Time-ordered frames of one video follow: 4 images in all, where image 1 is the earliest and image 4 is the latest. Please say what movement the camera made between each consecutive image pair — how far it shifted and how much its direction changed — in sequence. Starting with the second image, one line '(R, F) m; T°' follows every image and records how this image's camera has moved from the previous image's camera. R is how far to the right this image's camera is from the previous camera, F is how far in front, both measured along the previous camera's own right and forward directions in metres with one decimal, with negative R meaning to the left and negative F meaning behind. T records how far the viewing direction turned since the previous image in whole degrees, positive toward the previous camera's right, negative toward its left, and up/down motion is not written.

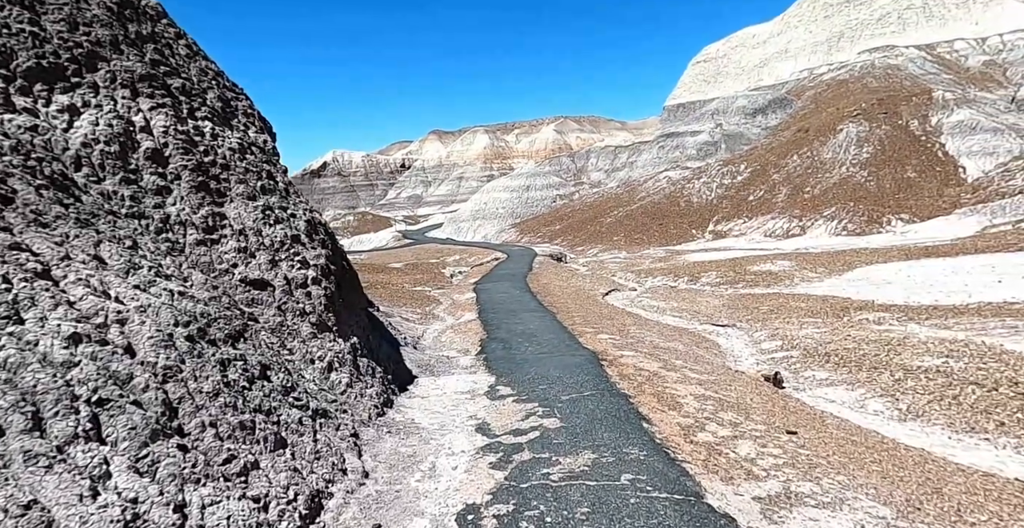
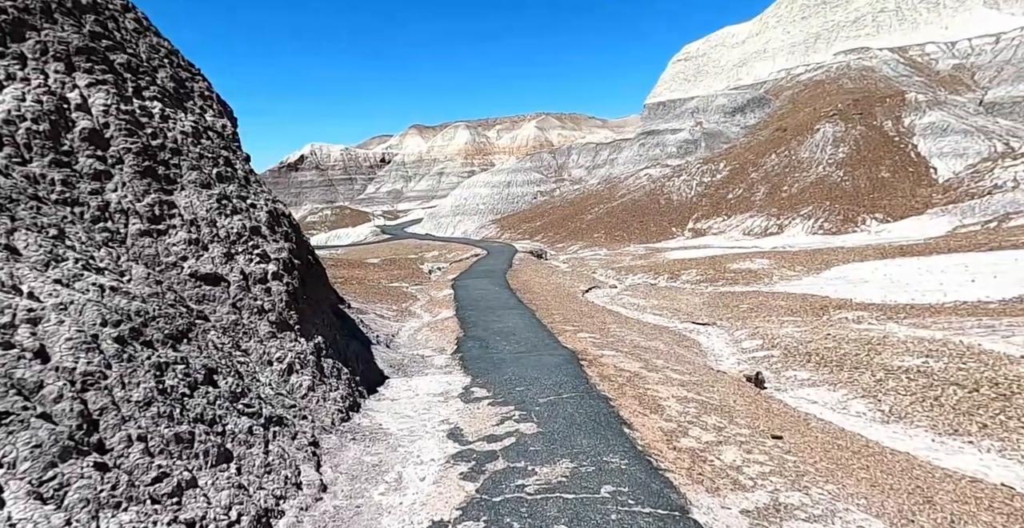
(+0.1, +0.7) m; +2°
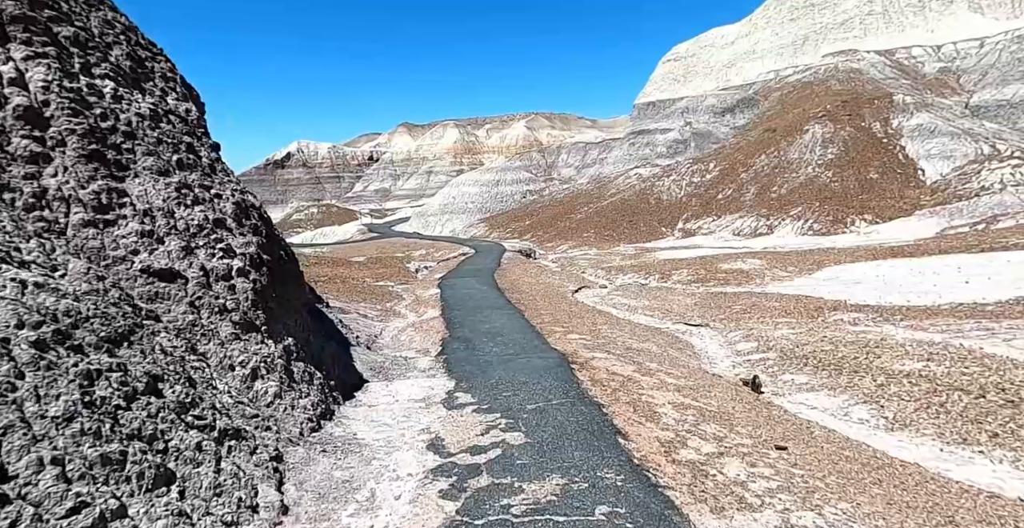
(0.0, +0.9) m; +1°
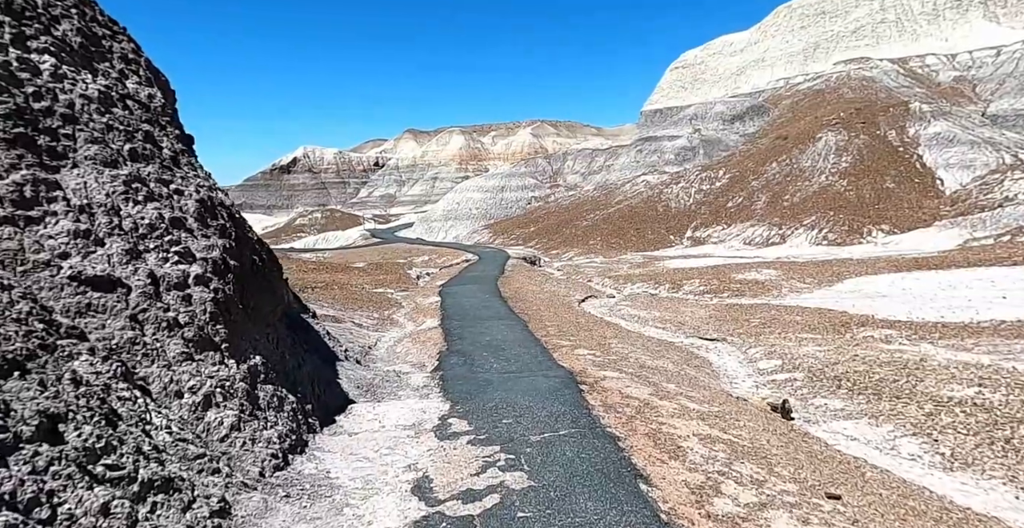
(0.0, +1.7) m; 0°
